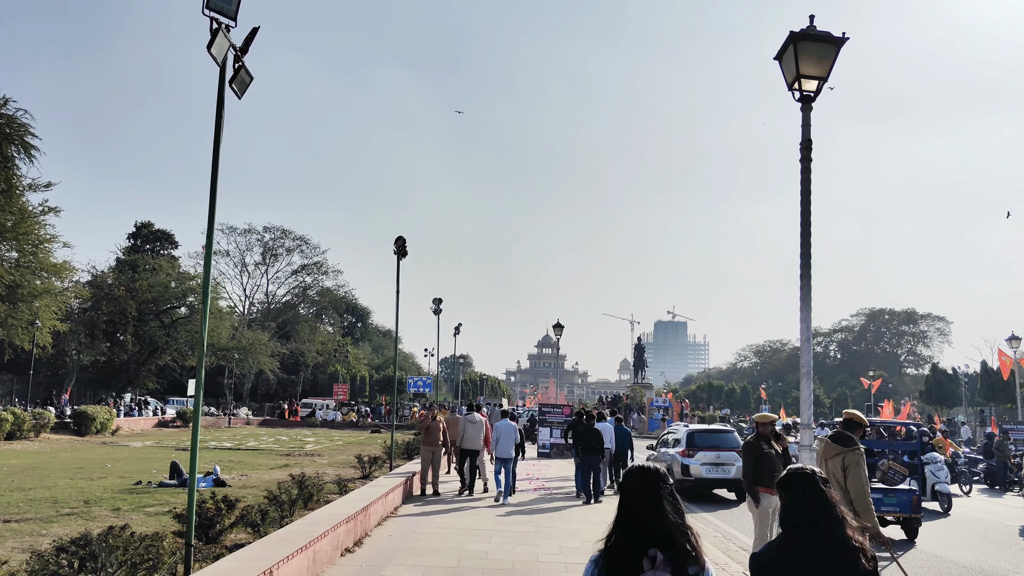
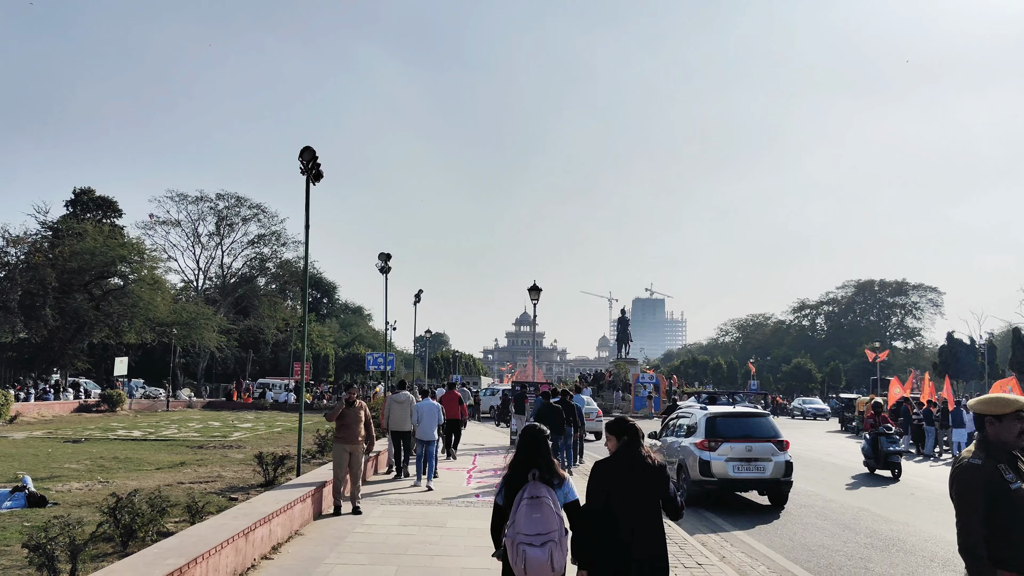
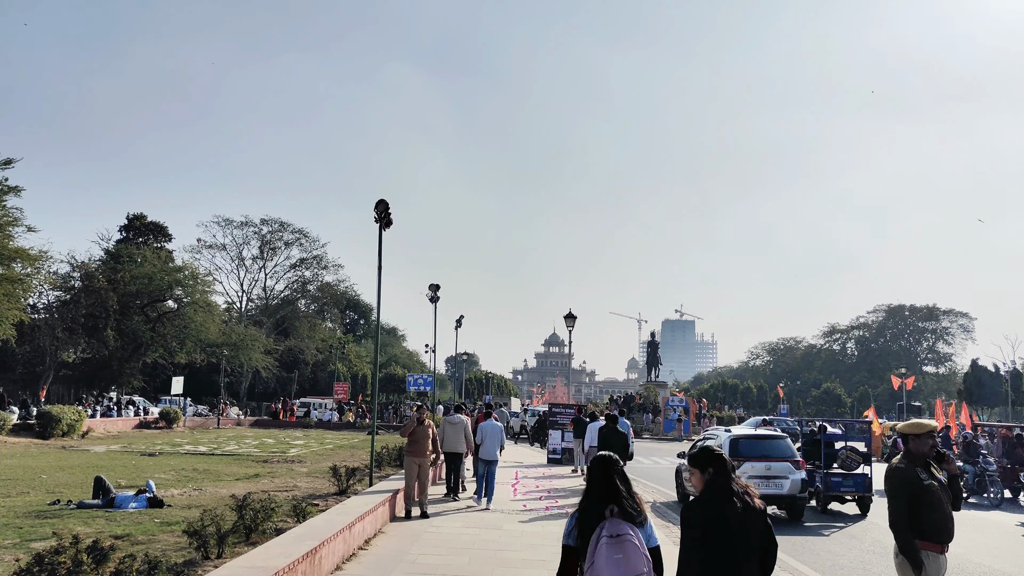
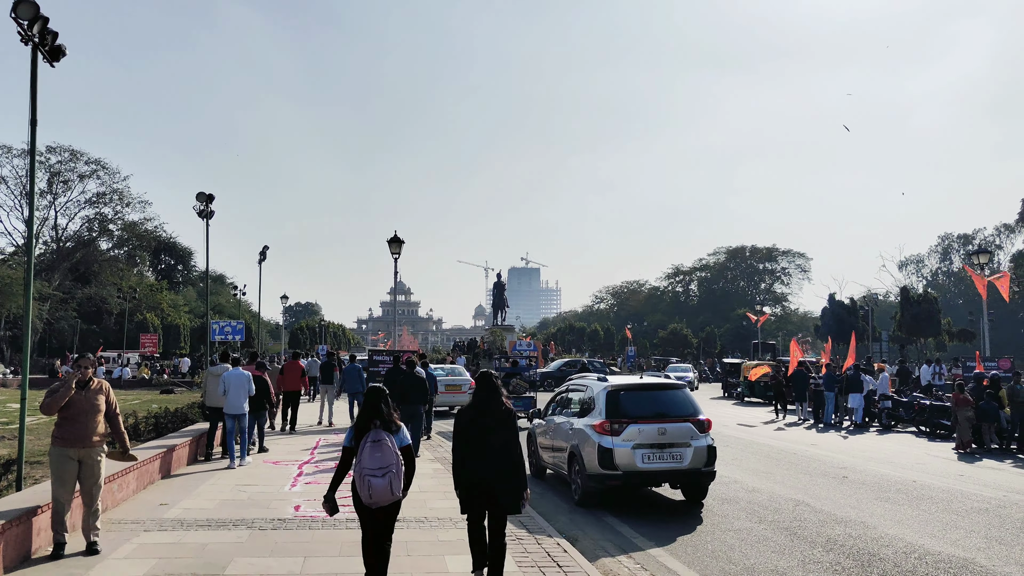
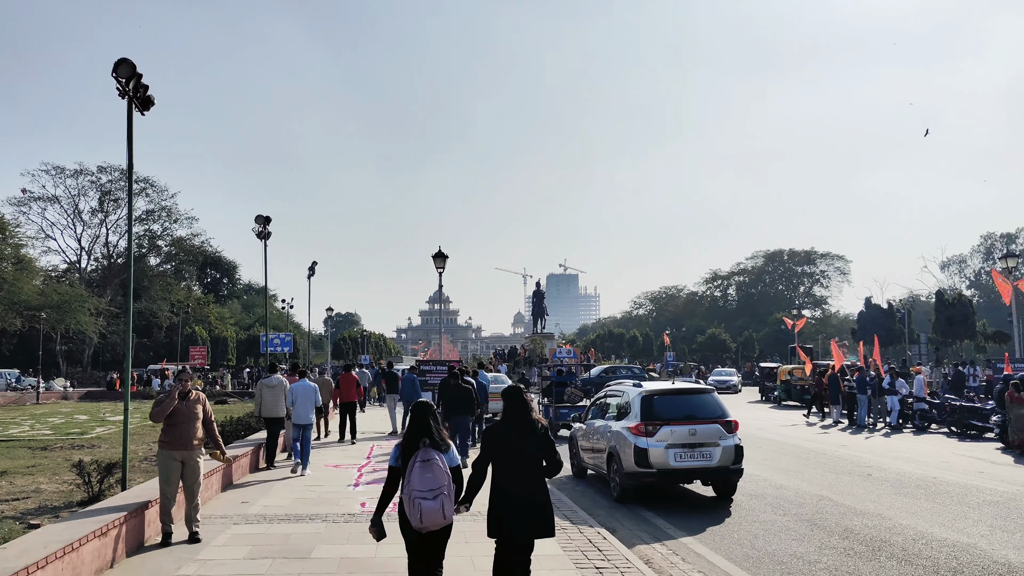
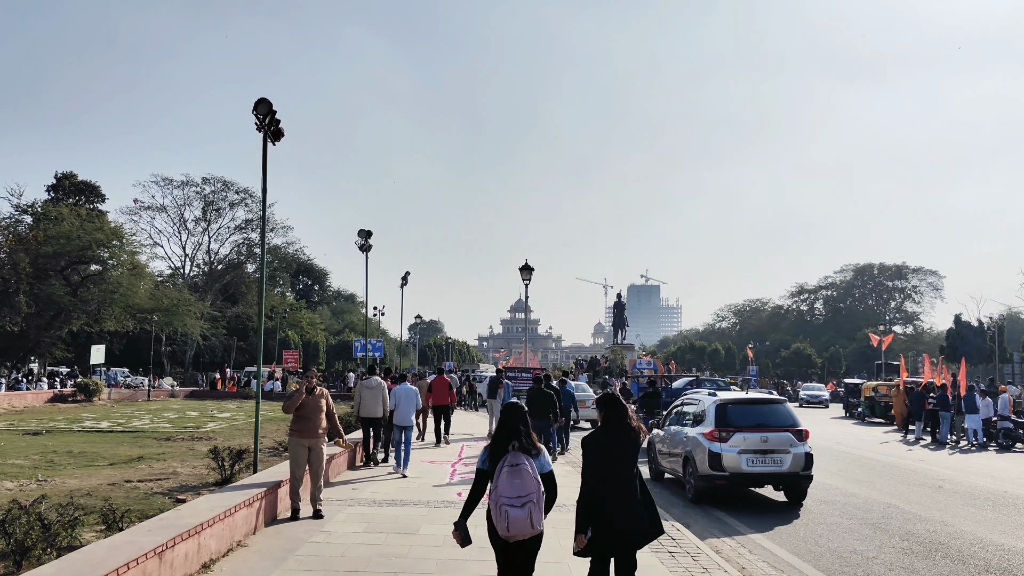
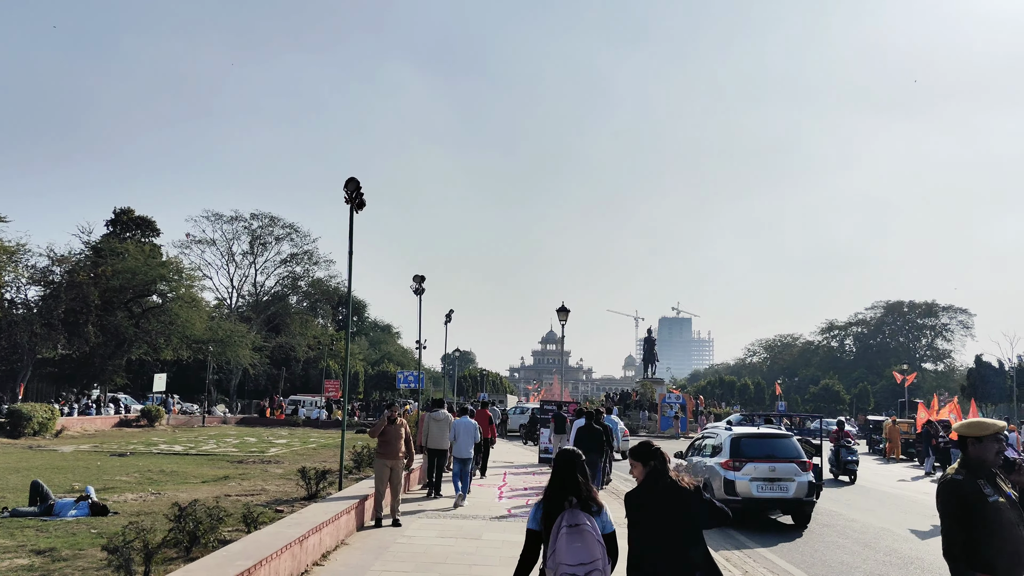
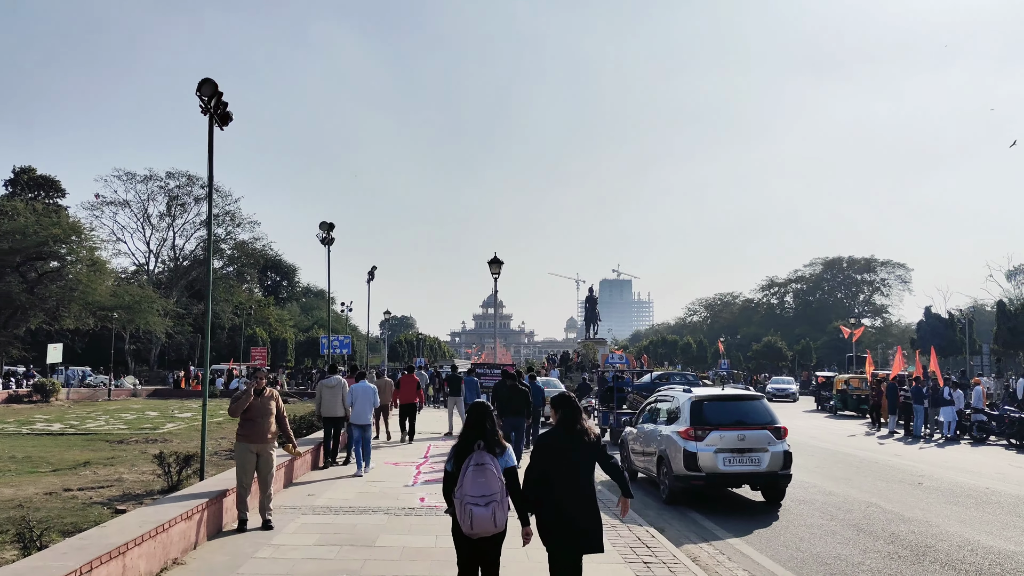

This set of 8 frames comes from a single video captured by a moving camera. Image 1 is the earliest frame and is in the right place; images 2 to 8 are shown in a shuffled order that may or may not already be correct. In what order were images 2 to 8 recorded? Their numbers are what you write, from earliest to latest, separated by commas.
3, 7, 2, 6, 8, 5, 4
